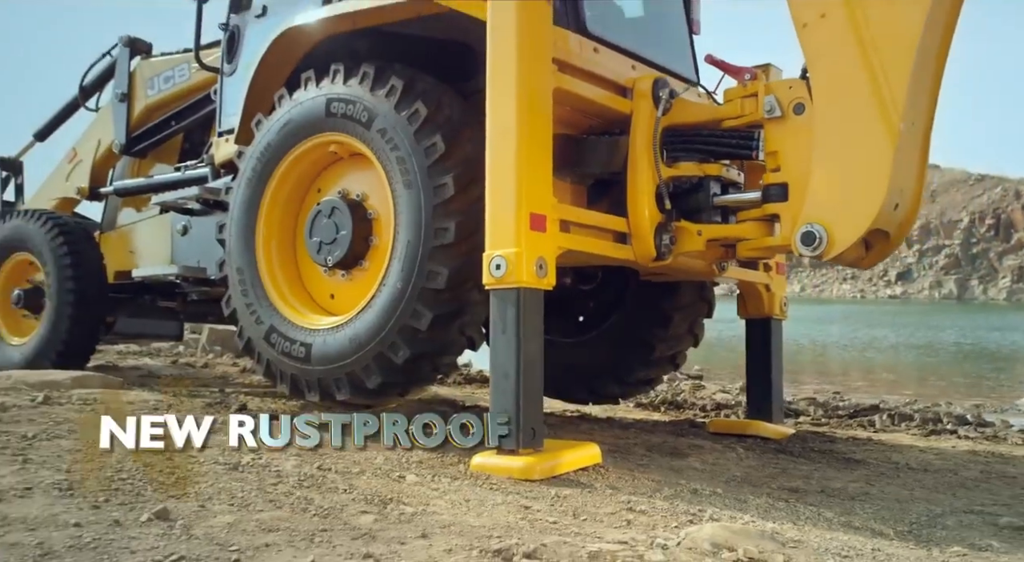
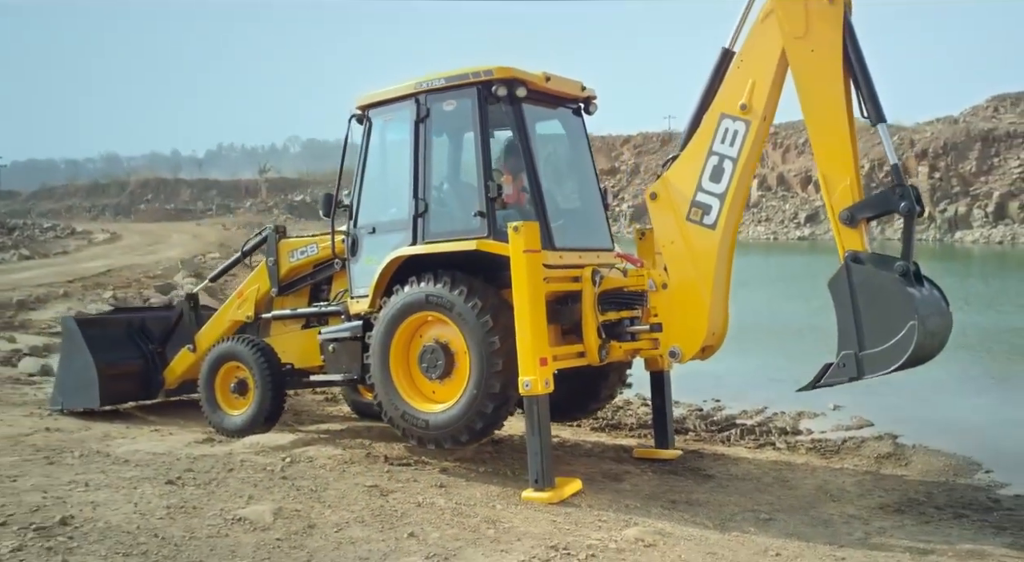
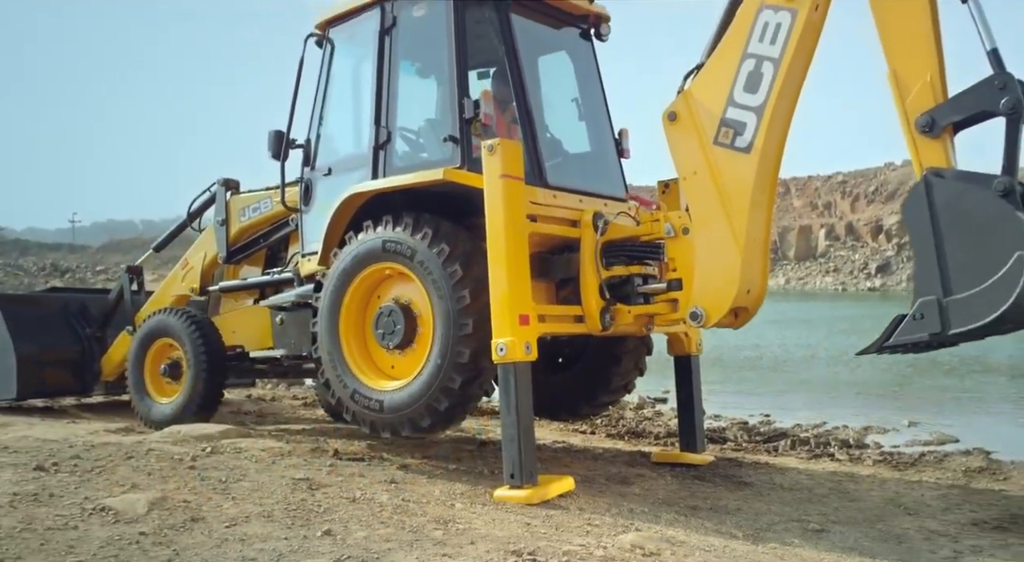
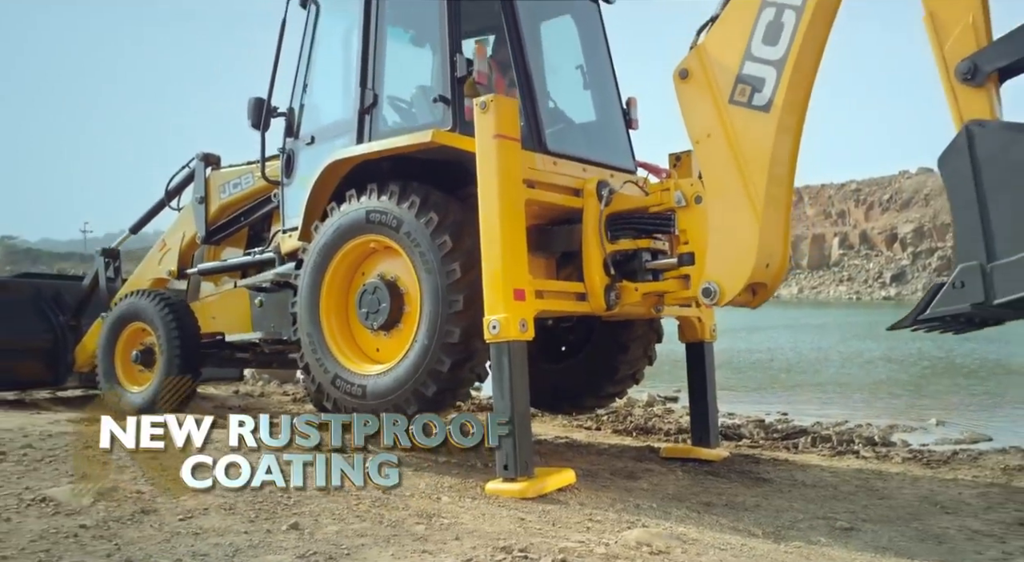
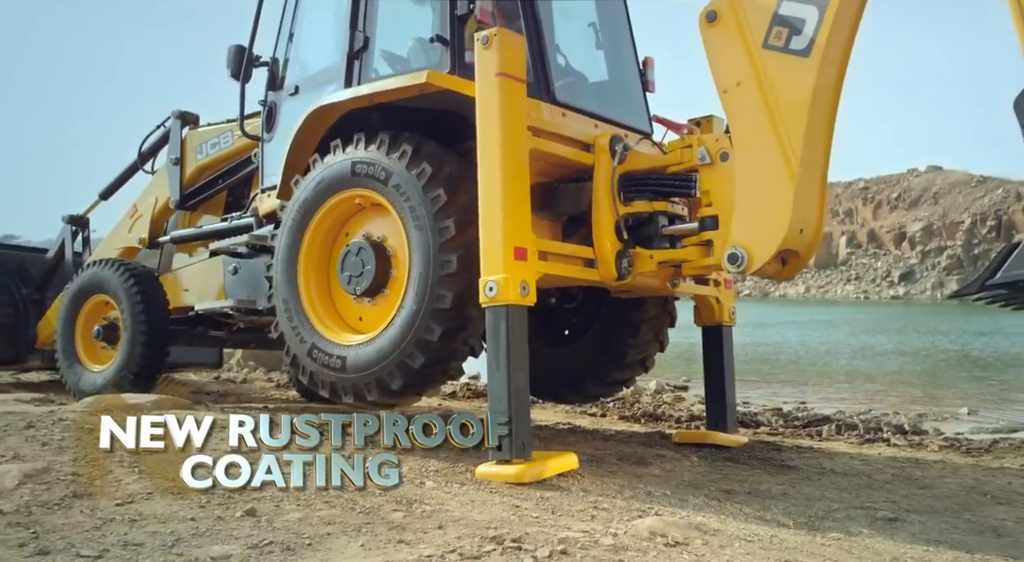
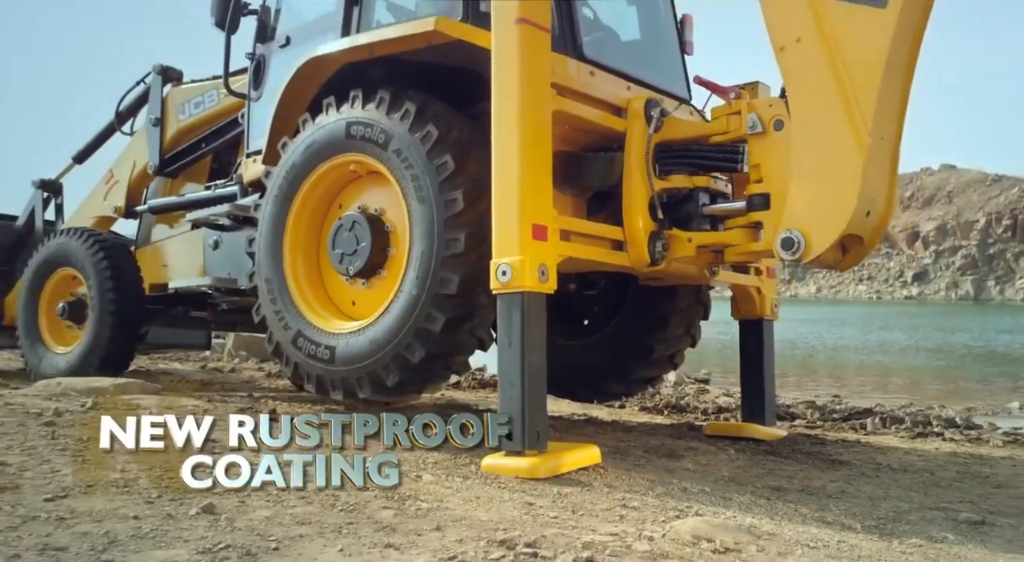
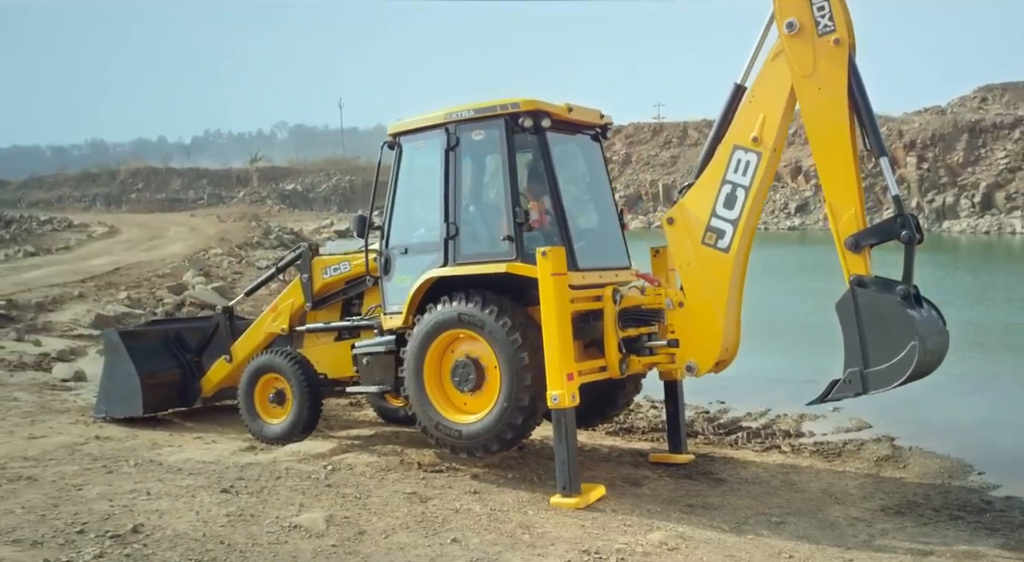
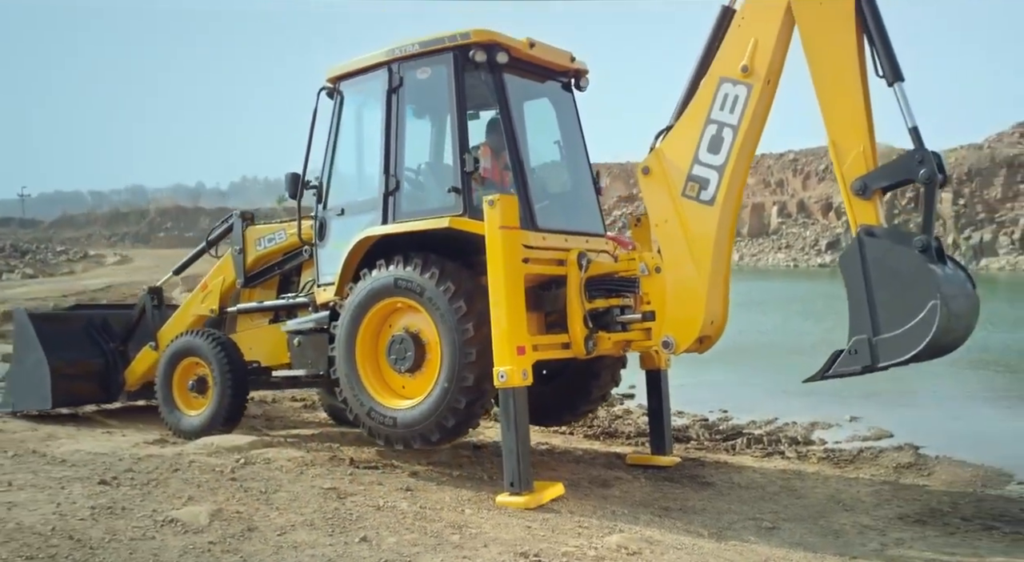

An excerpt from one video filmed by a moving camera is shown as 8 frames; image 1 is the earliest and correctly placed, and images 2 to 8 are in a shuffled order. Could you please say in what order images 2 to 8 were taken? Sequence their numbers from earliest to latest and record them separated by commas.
6, 5, 4, 3, 8, 2, 7
